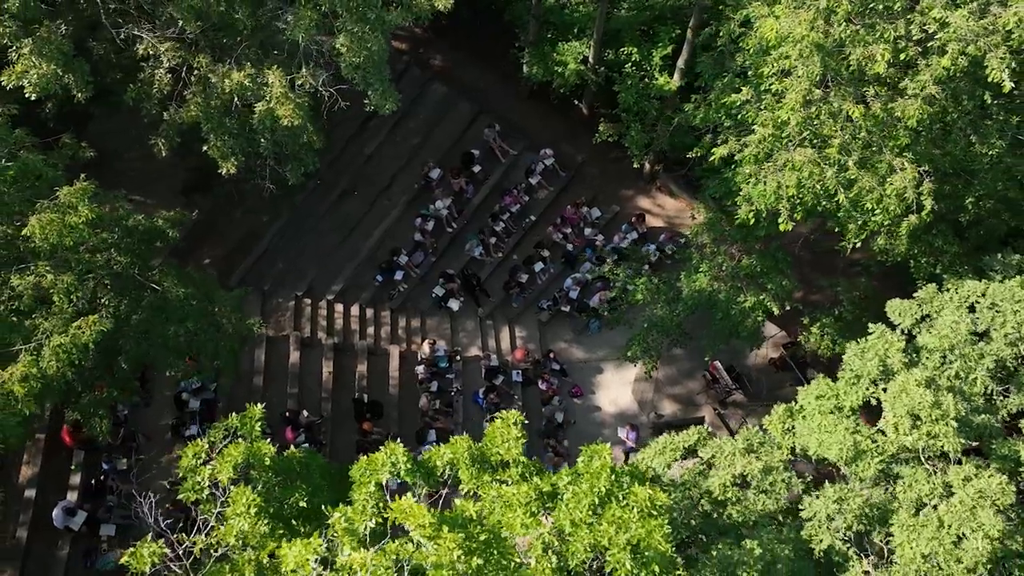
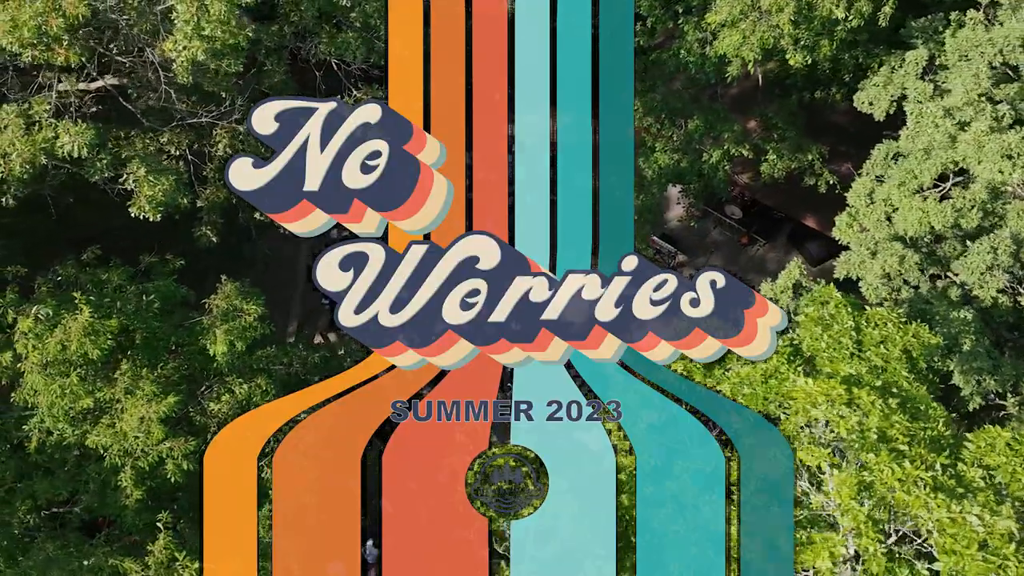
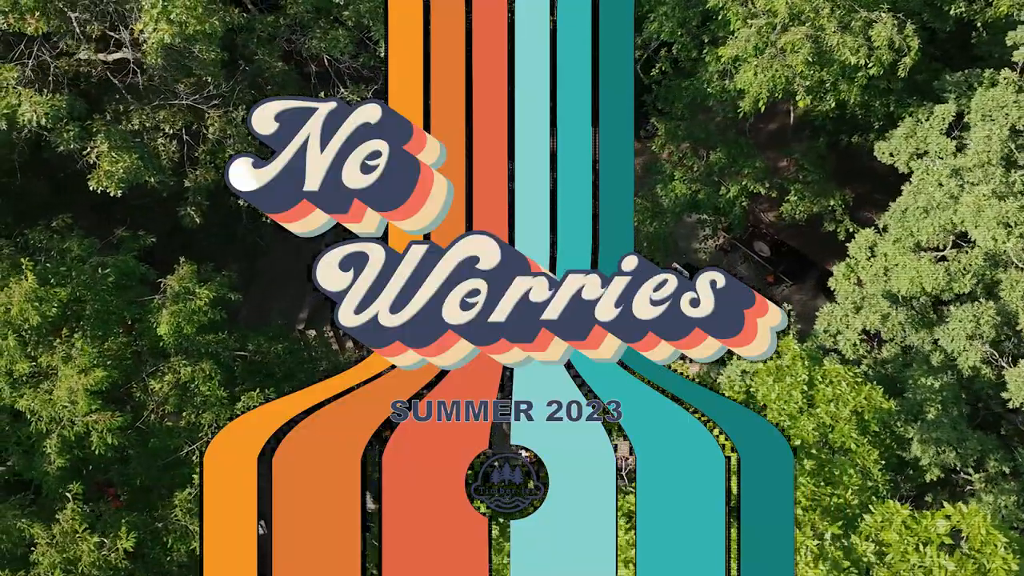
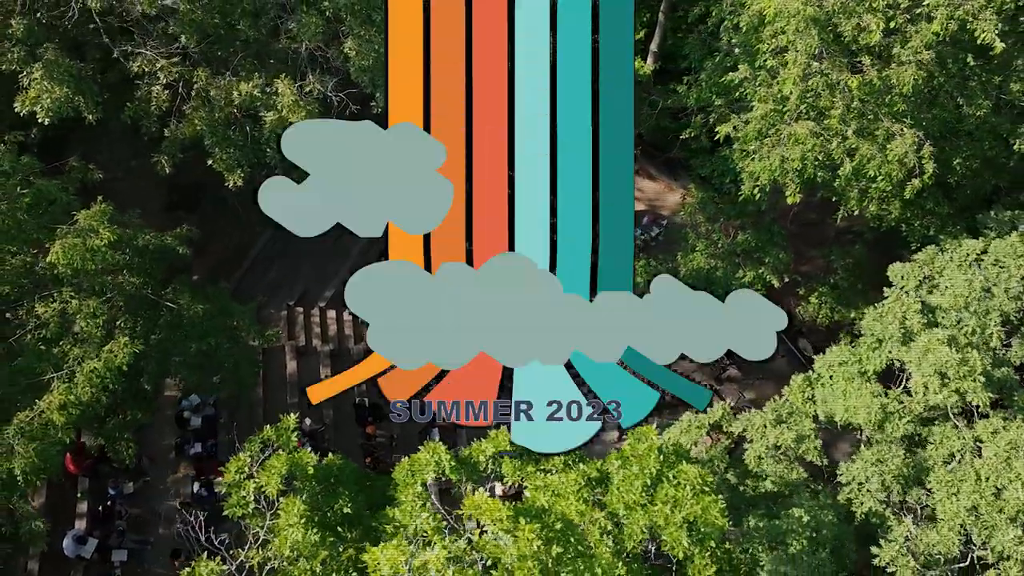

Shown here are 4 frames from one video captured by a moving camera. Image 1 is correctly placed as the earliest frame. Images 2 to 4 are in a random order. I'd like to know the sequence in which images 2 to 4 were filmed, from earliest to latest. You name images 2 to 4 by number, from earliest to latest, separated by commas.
4, 3, 2
